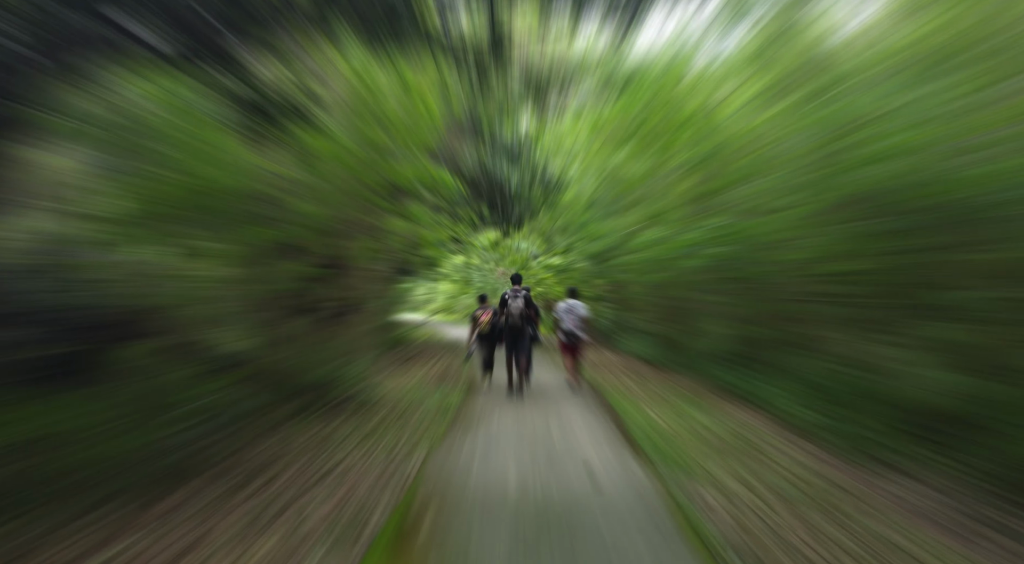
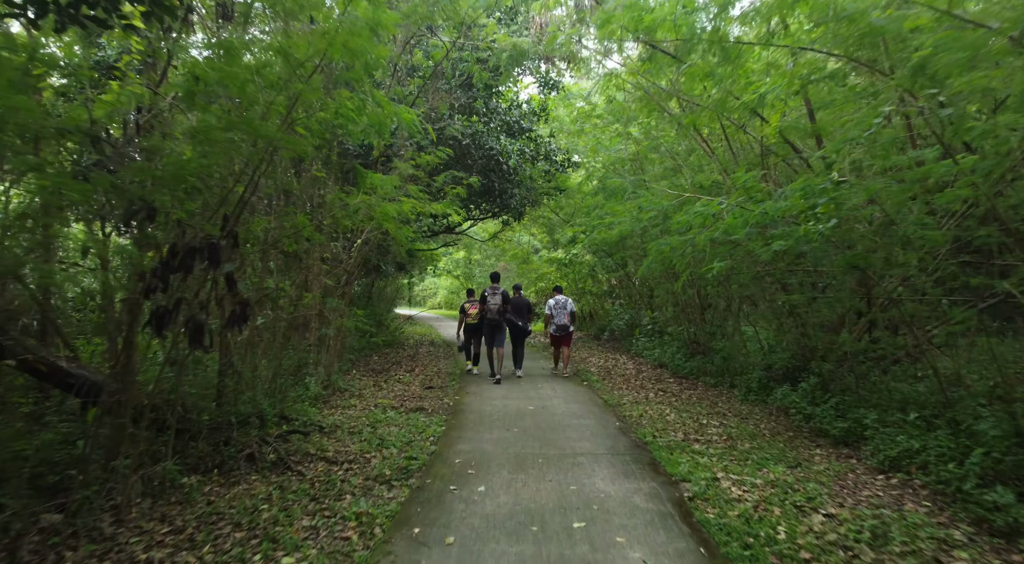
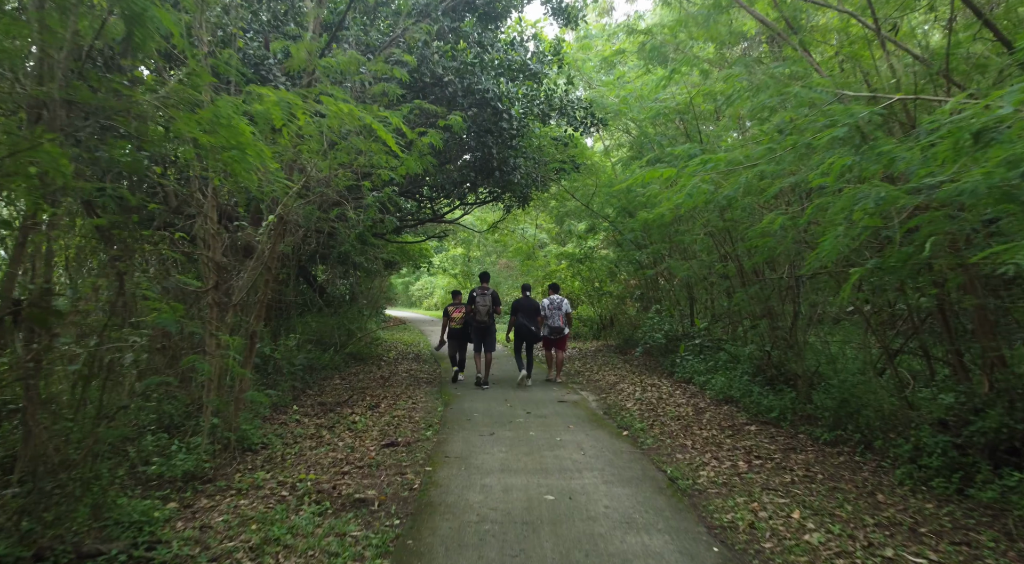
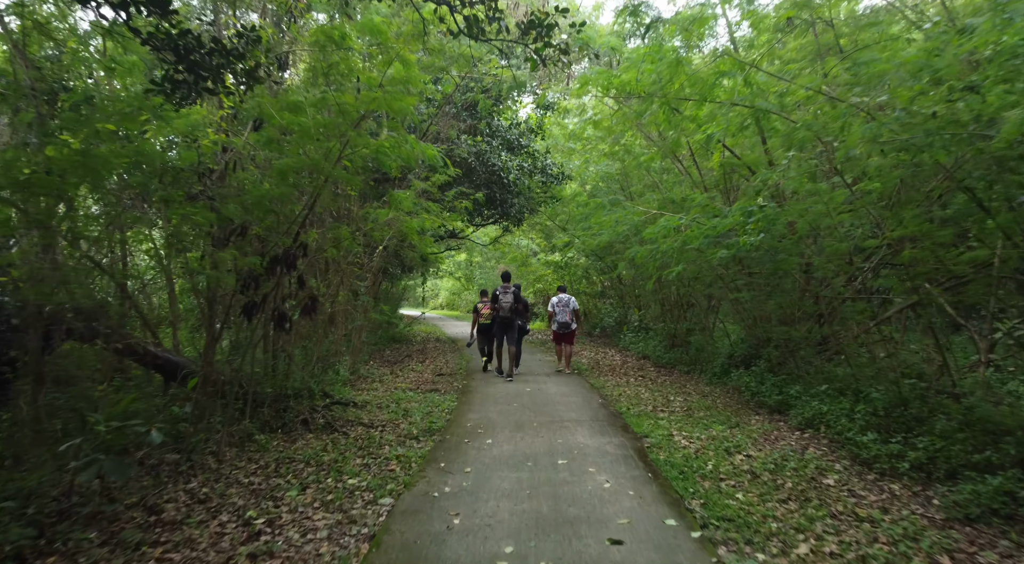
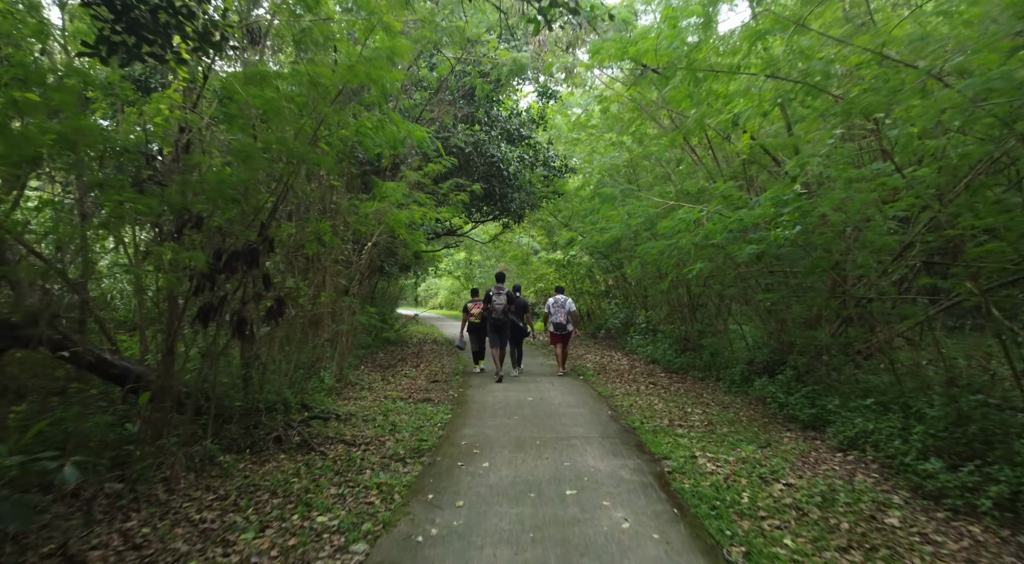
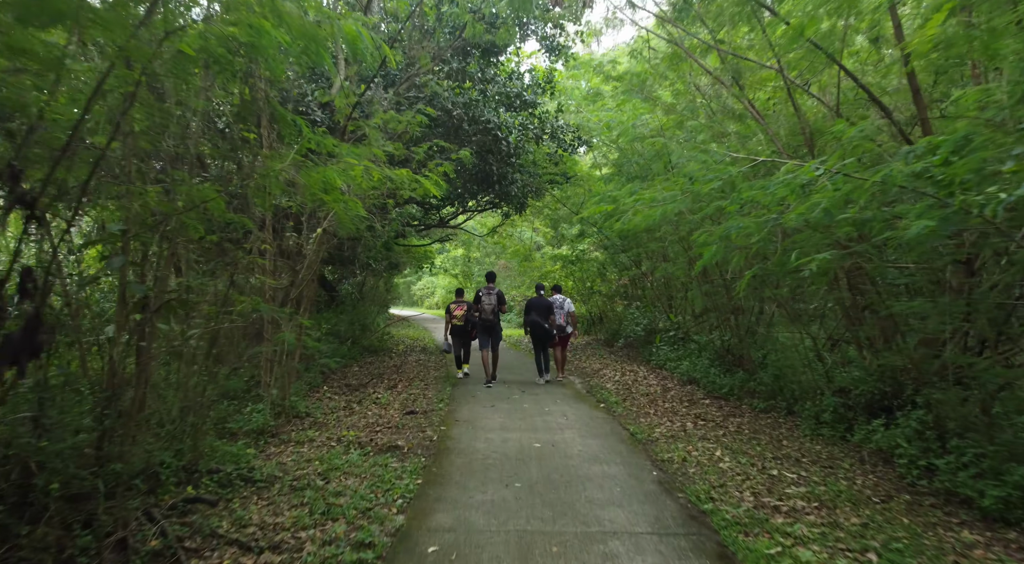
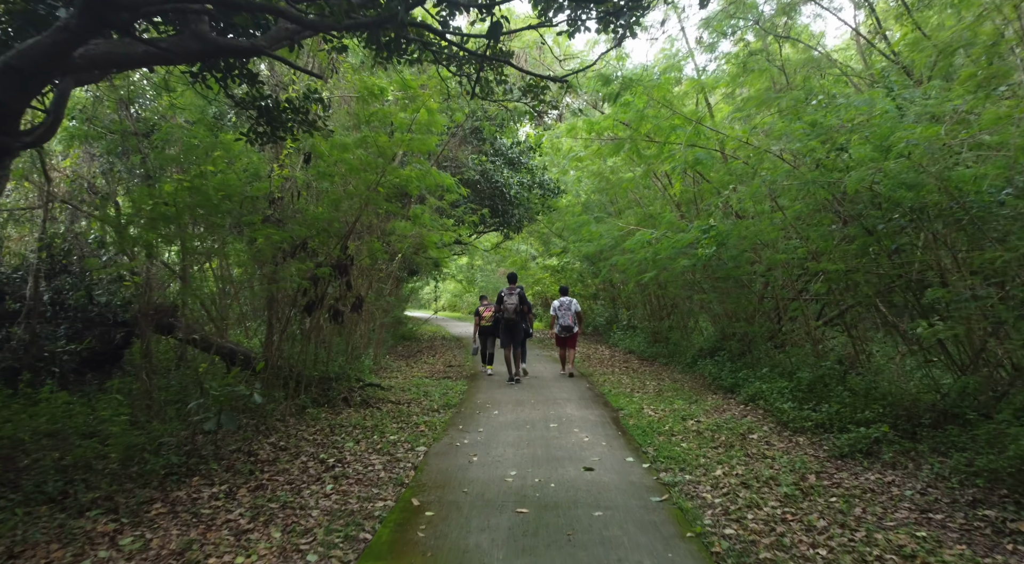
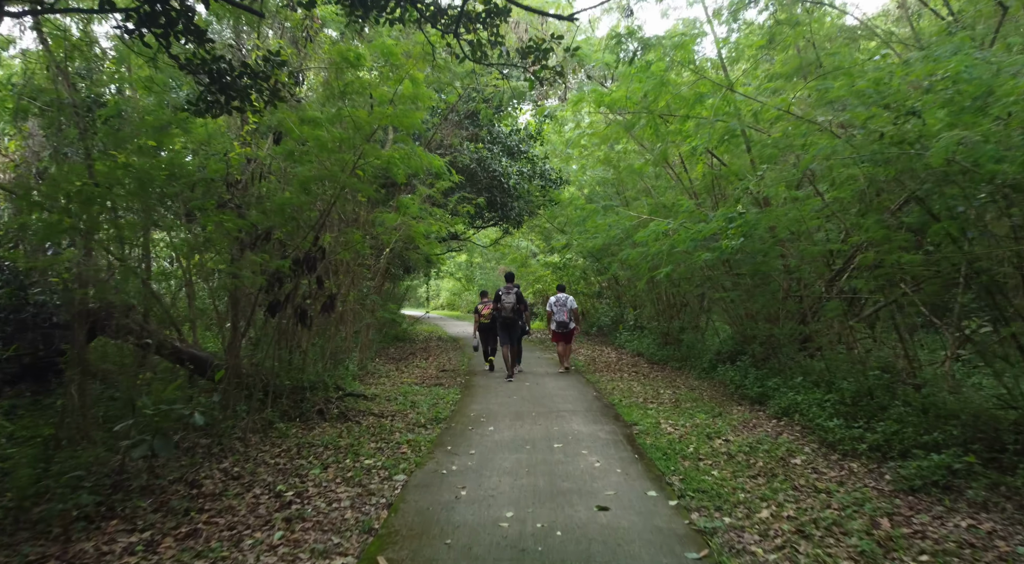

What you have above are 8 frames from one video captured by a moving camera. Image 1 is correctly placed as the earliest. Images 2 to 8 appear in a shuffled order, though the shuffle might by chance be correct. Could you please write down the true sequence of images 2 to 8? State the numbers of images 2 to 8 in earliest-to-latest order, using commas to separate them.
7, 8, 4, 5, 2, 6, 3
